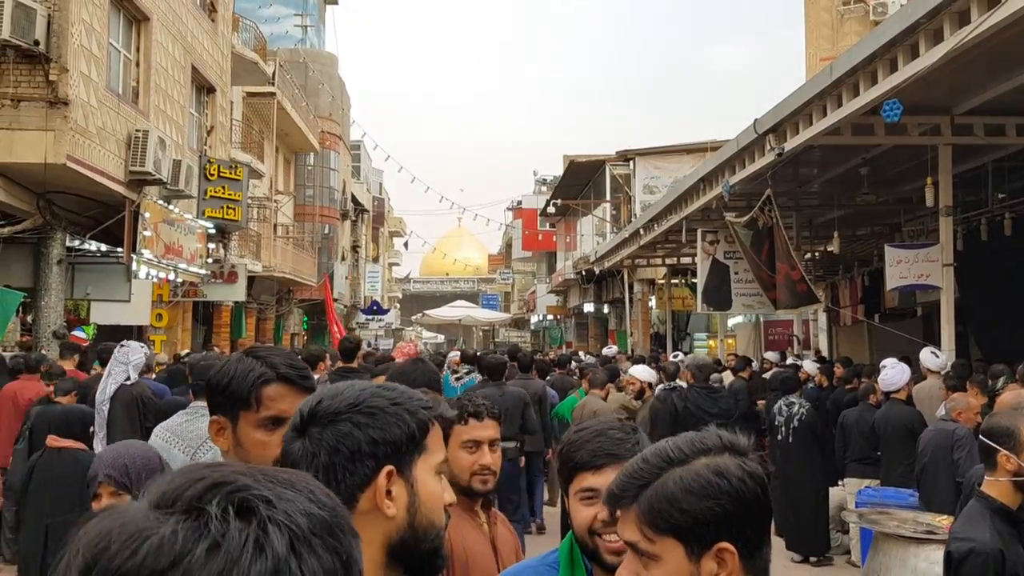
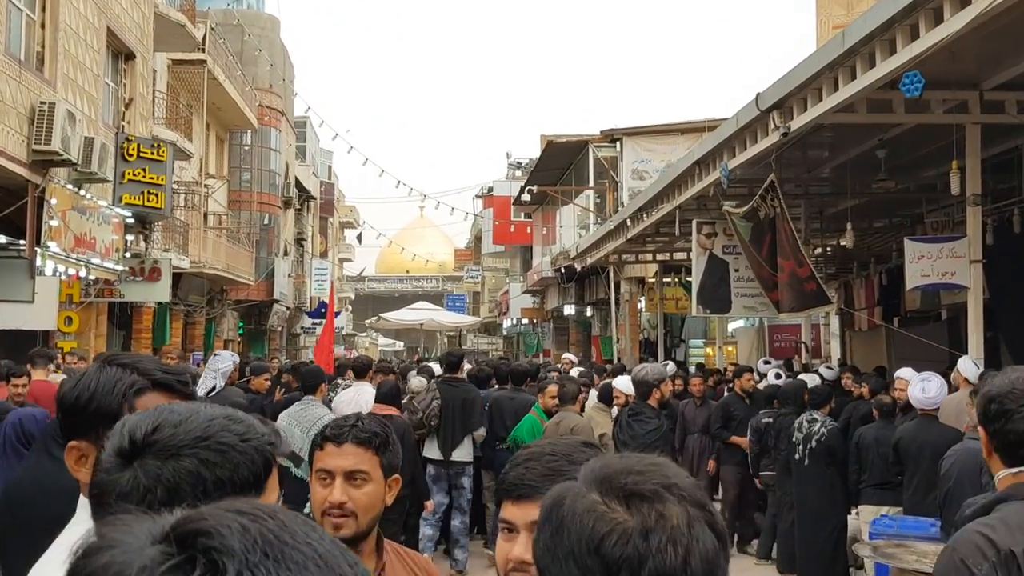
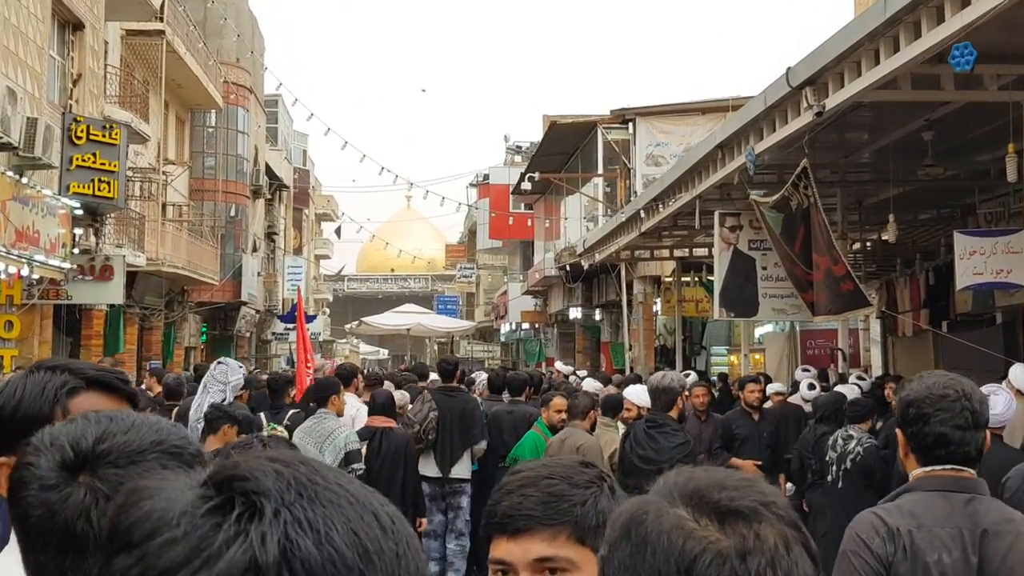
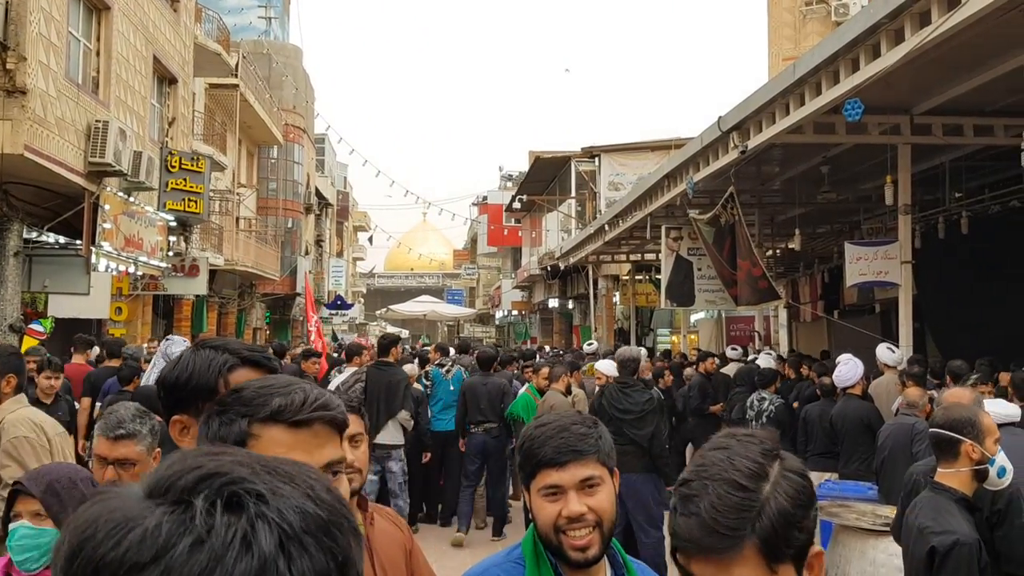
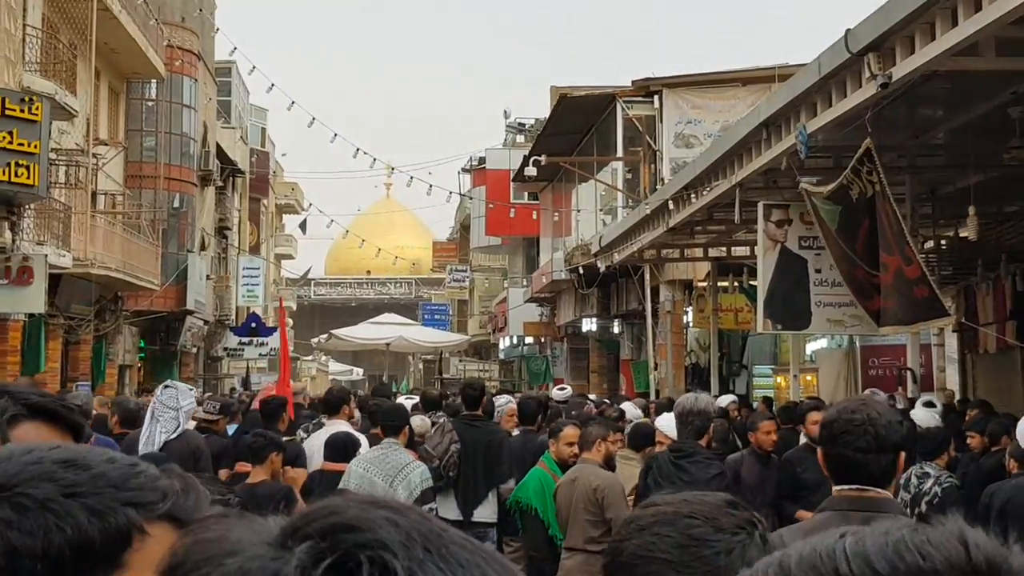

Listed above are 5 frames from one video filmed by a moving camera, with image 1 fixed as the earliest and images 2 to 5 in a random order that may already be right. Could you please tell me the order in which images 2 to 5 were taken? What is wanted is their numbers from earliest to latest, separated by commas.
4, 2, 3, 5
